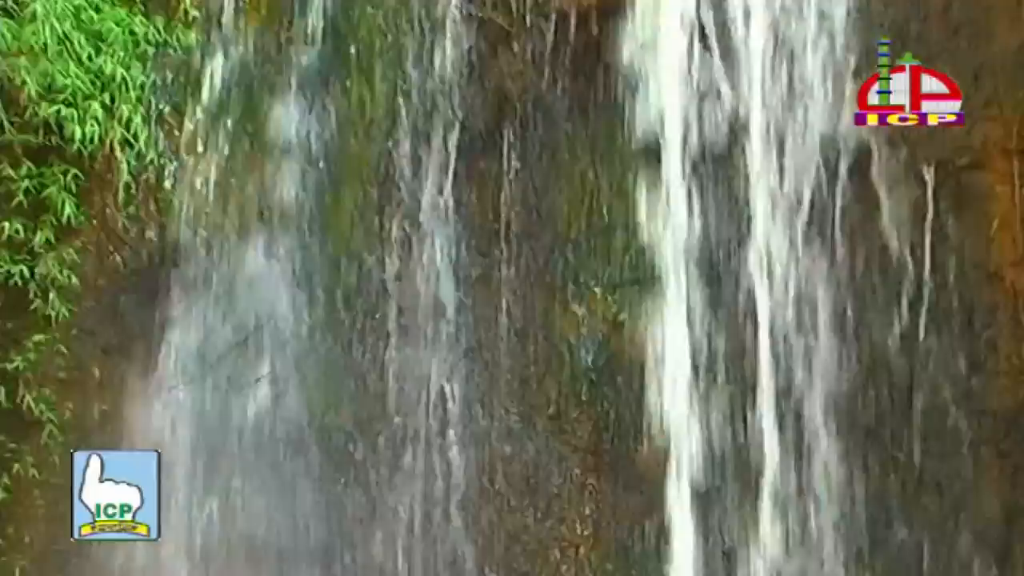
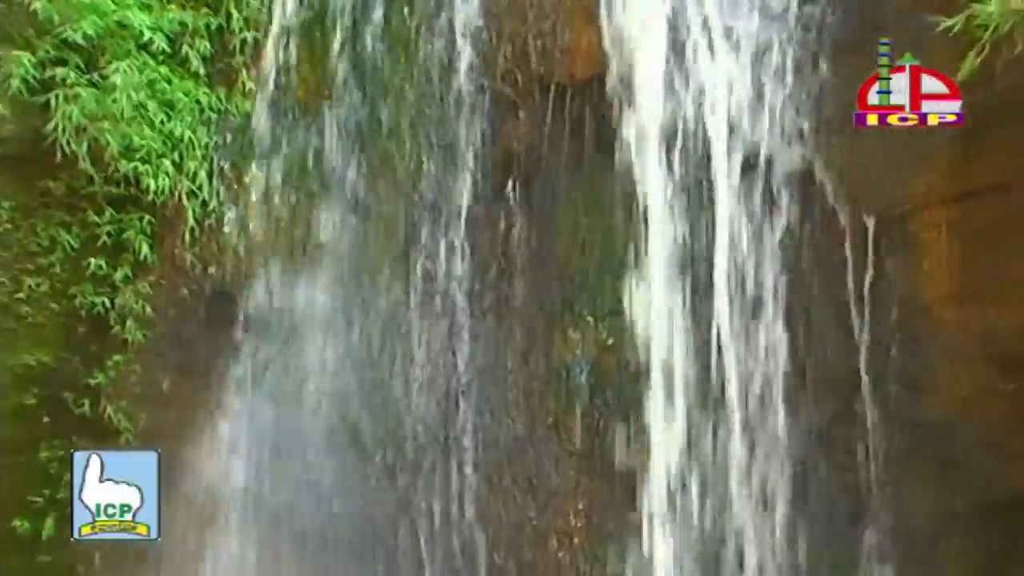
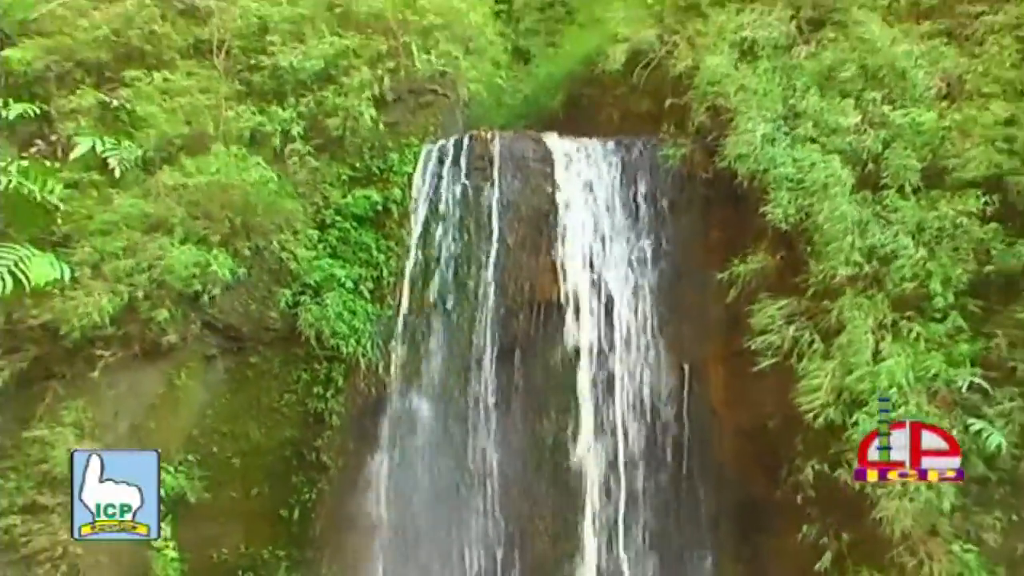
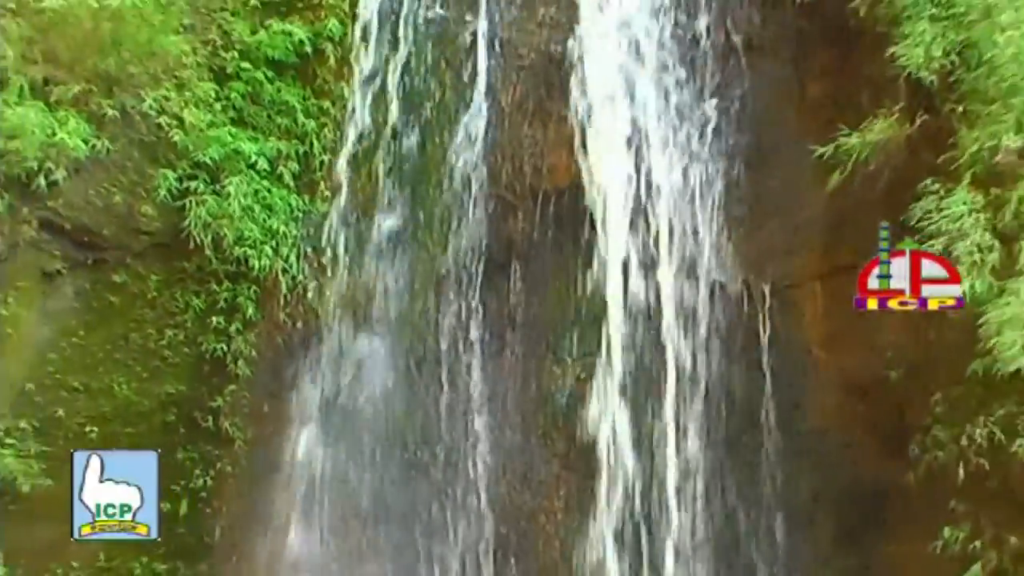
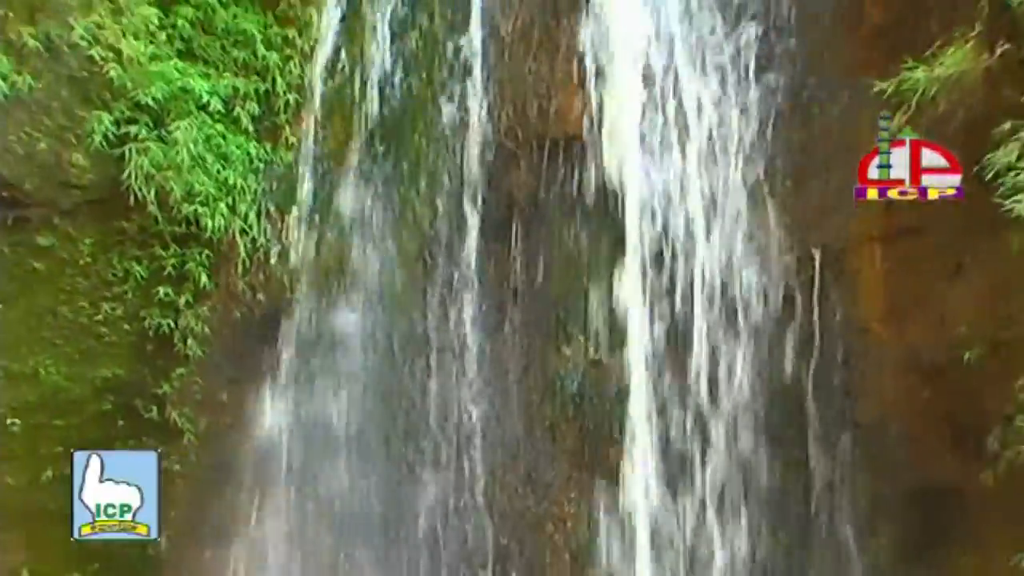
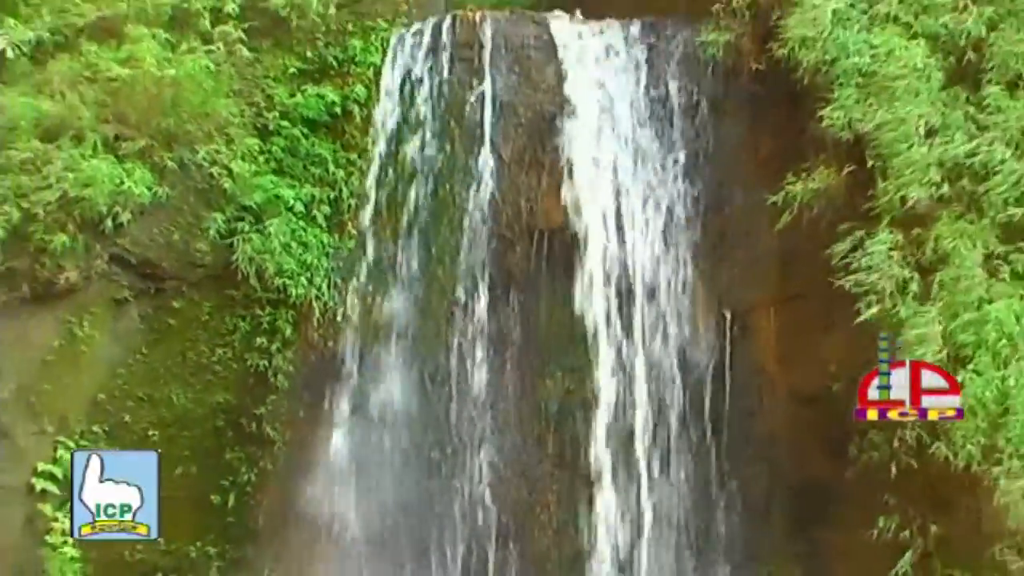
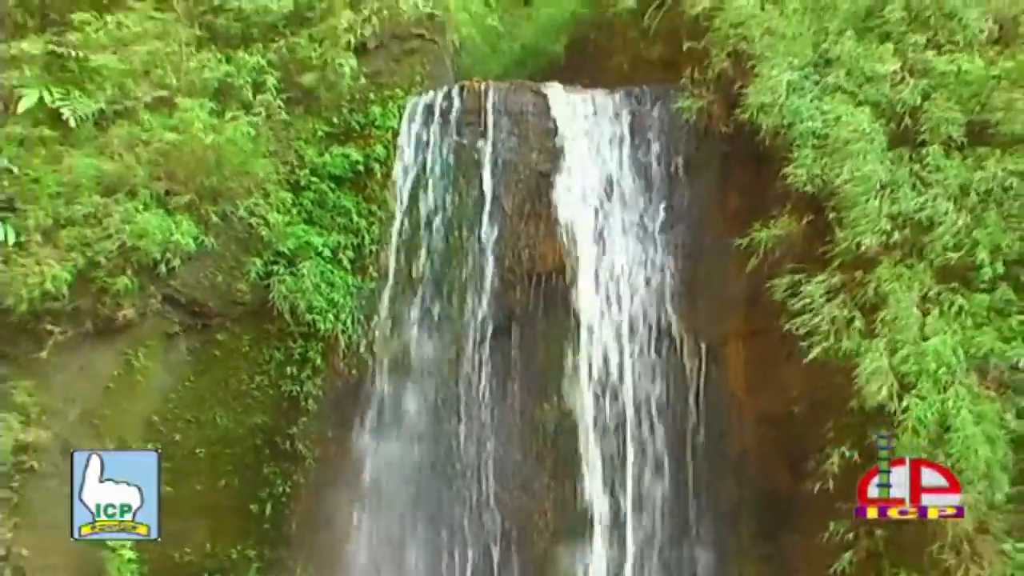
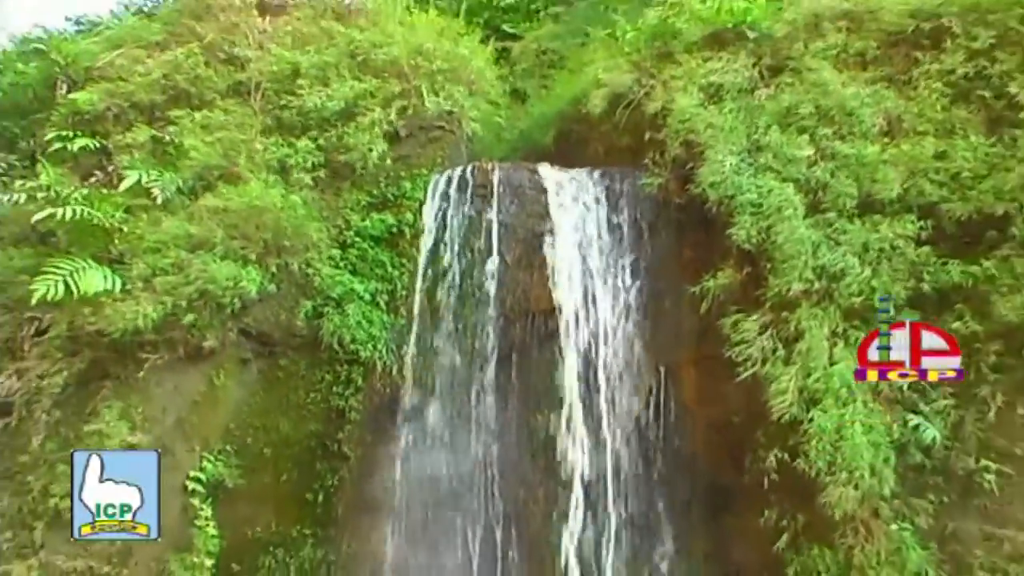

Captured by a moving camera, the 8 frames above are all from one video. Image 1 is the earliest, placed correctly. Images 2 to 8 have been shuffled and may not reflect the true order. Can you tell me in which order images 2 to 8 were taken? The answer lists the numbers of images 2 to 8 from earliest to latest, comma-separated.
2, 5, 4, 6, 7, 3, 8
